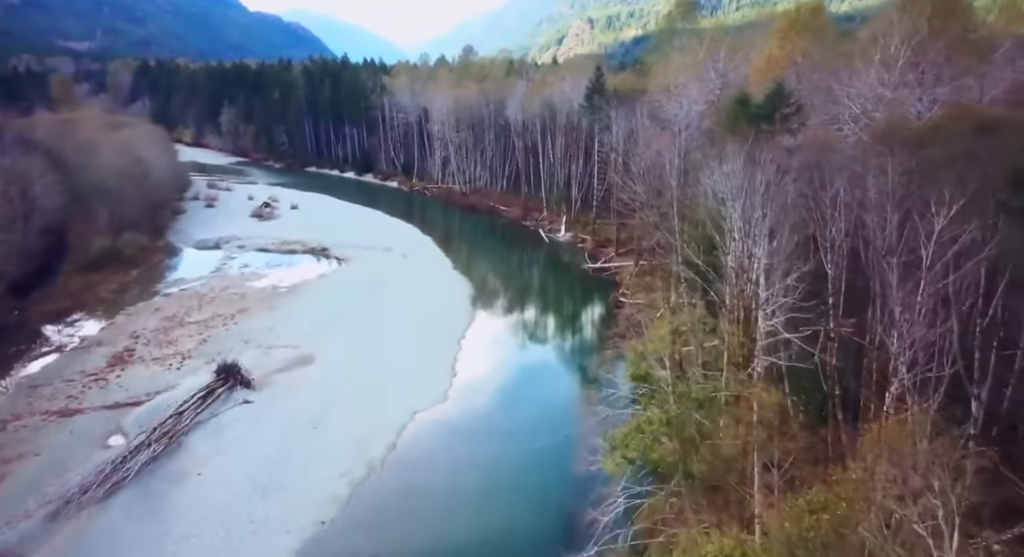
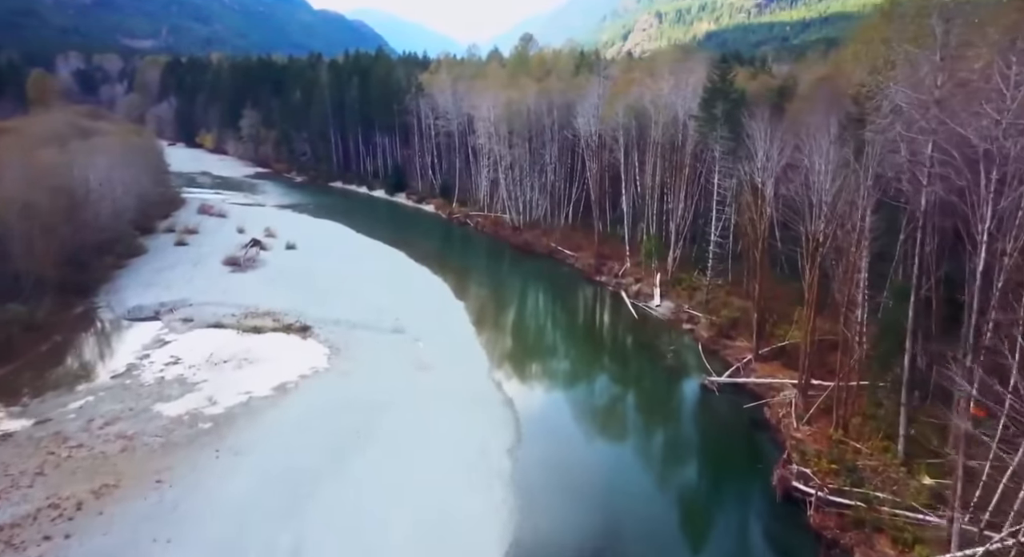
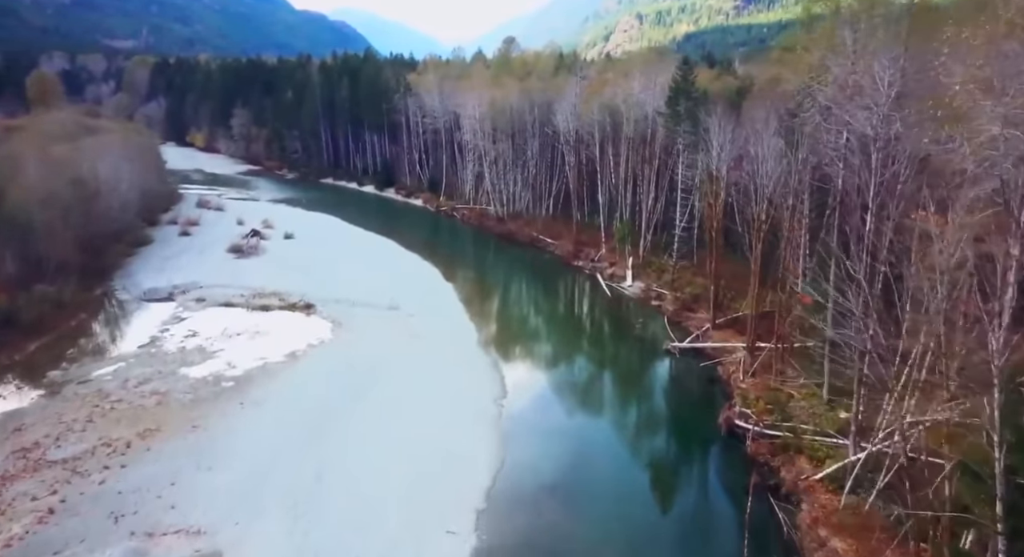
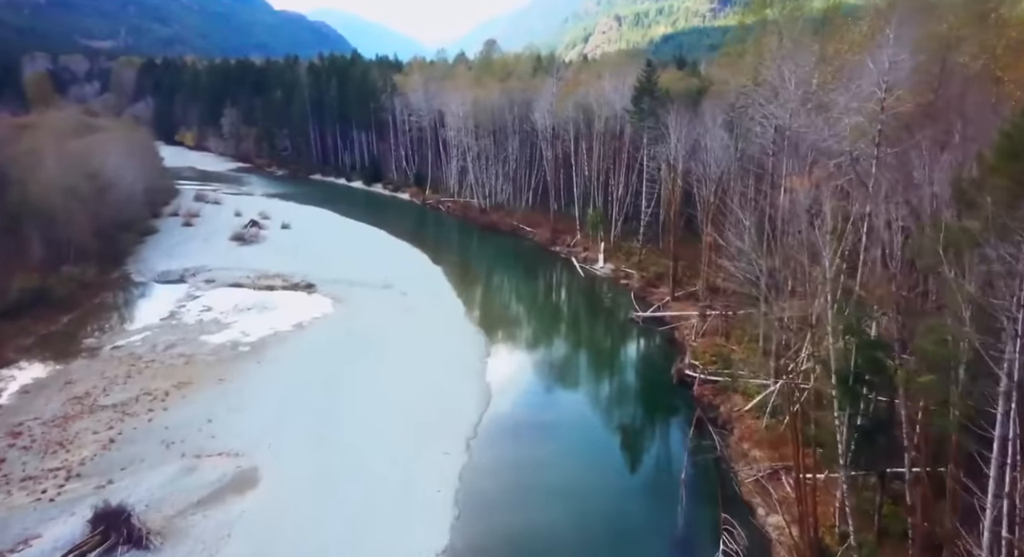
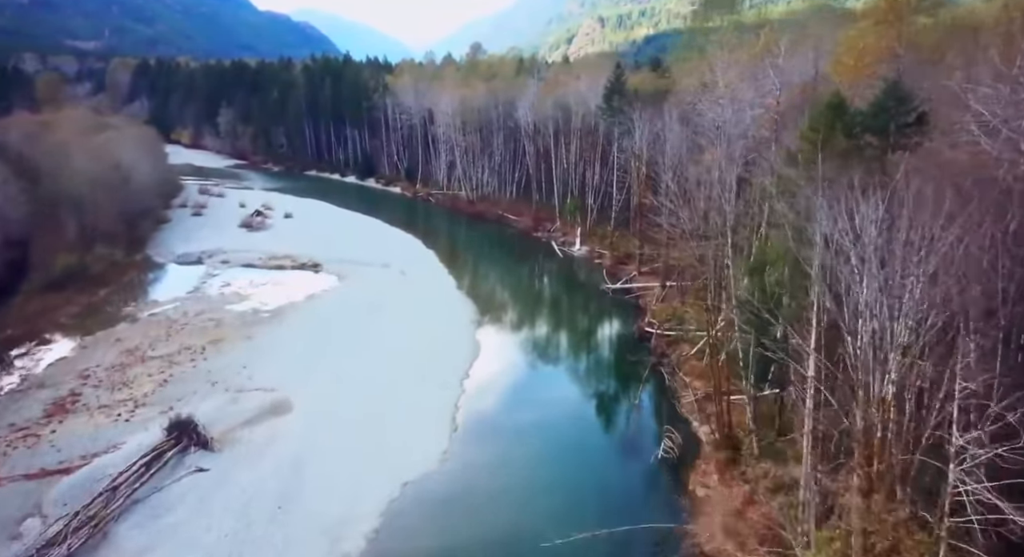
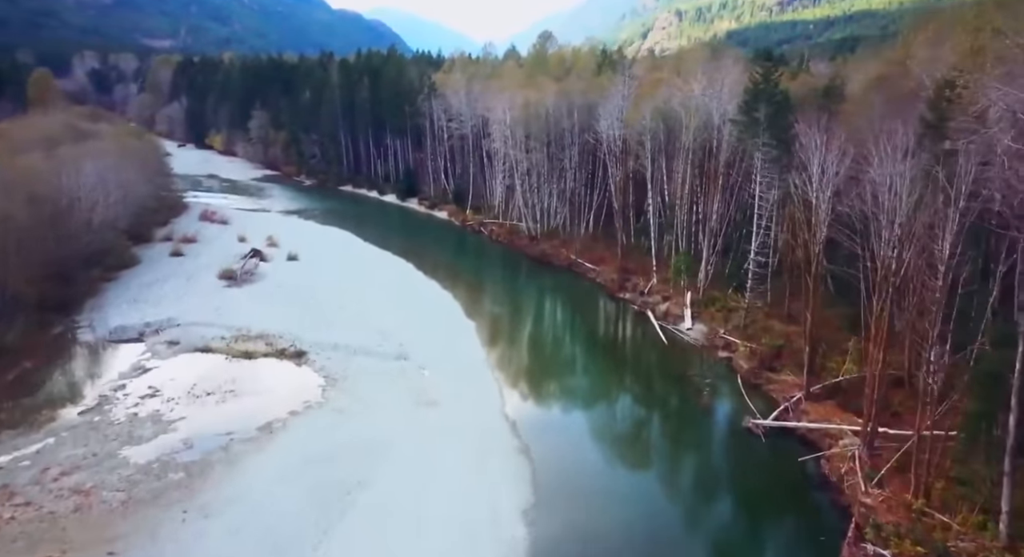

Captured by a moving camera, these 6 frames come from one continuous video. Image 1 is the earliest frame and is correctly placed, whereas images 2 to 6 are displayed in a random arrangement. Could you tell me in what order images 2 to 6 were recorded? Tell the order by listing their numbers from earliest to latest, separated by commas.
5, 4, 3, 2, 6
